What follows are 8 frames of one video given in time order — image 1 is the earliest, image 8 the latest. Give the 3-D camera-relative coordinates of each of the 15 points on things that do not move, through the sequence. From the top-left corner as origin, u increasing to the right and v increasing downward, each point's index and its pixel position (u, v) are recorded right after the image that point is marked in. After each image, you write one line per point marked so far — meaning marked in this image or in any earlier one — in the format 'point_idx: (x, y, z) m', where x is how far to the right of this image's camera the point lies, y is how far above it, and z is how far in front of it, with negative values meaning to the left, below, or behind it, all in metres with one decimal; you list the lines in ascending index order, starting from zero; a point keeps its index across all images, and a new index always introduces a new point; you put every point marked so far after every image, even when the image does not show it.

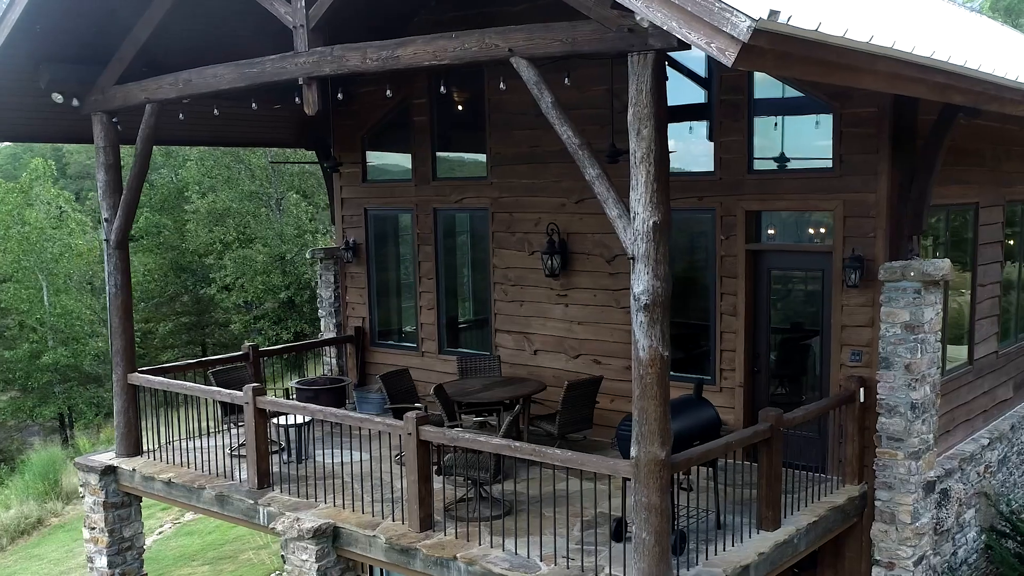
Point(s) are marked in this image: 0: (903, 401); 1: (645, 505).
0: (+2.9, -0.8, +6.3) m
1: (+0.8, -1.2, +4.7) m
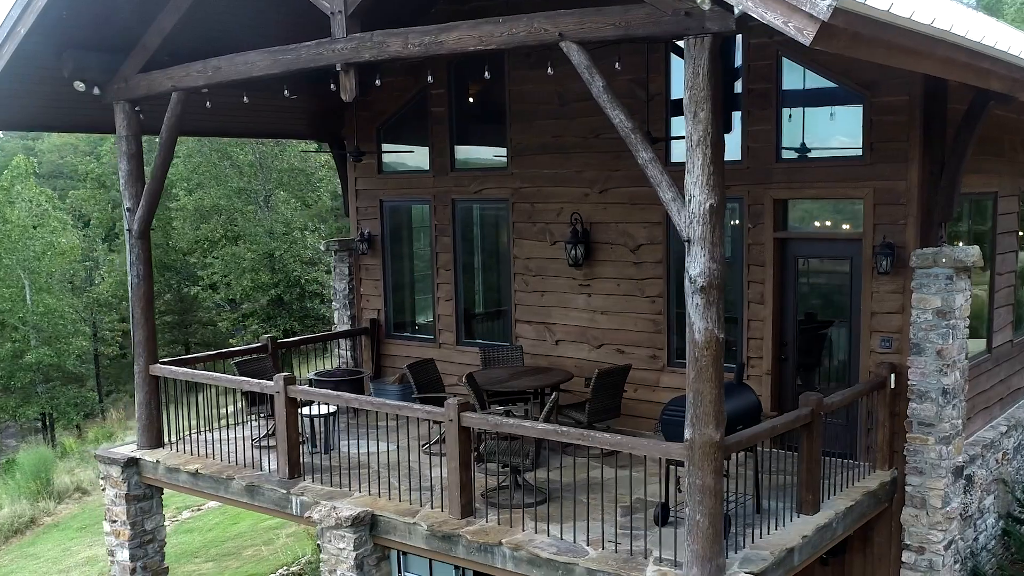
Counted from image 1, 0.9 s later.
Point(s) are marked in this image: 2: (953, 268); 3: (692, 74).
0: (+3.2, -0.7, +6.4) m
1: (+1.1, -1.1, +4.8) m
2: (+3.2, +0.2, +6.2) m
3: (+1.0, +1.1, +4.5) m
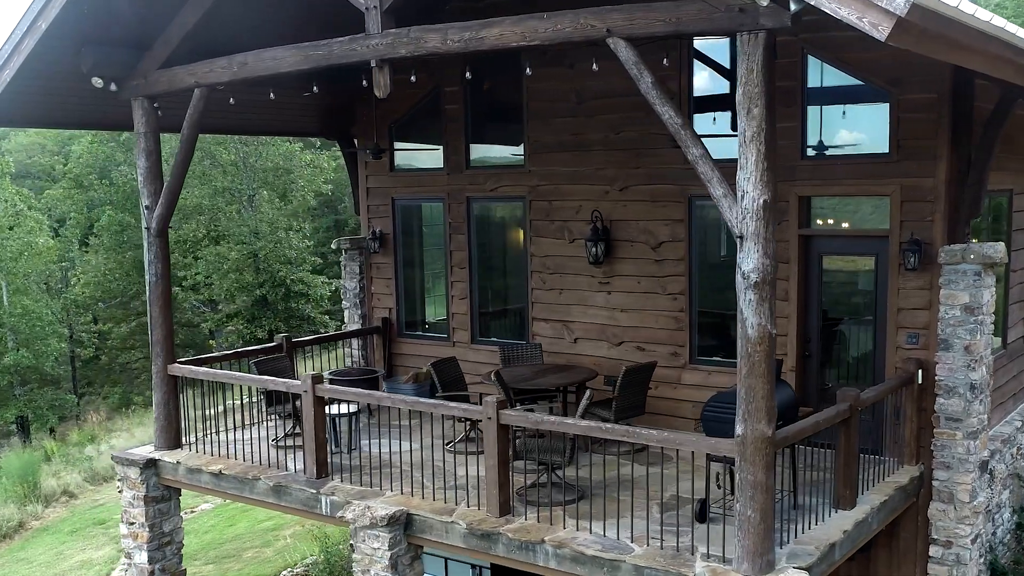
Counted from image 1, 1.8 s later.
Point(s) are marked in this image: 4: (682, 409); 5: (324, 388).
0: (+3.4, -0.7, +6.5) m
1: (+1.3, -1.1, +4.8) m
2: (+3.5, +0.2, +6.3) m
3: (+1.2, +1.2, +4.5) m
4: (+1.6, -1.1, +8.1) m
5: (-1.5, -0.8, +6.7) m
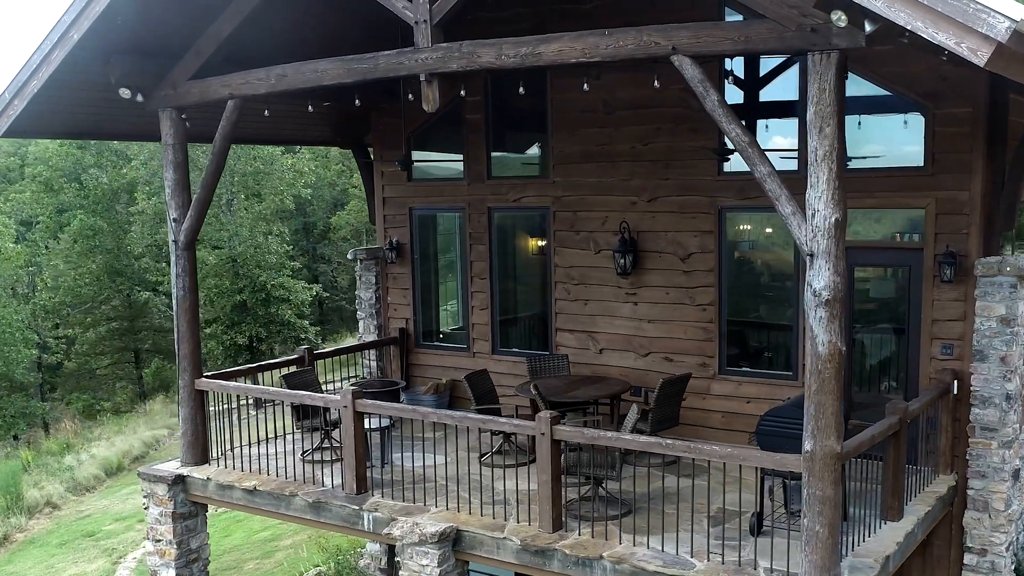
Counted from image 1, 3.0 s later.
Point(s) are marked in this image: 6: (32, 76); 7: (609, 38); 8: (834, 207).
0: (+3.7, -0.8, +6.6) m
1: (+1.7, -1.2, +4.8) m
2: (+3.8, +0.1, +6.4) m
3: (+1.6, +1.1, +4.5) m
4: (+1.9, -1.2, +8.2) m
5: (-1.2, -0.9, +6.7) m
6: (-3.7, +1.6, +6.6) m
7: (+0.6, +1.5, +5.2) m
8: (+1.7, +0.4, +4.6) m
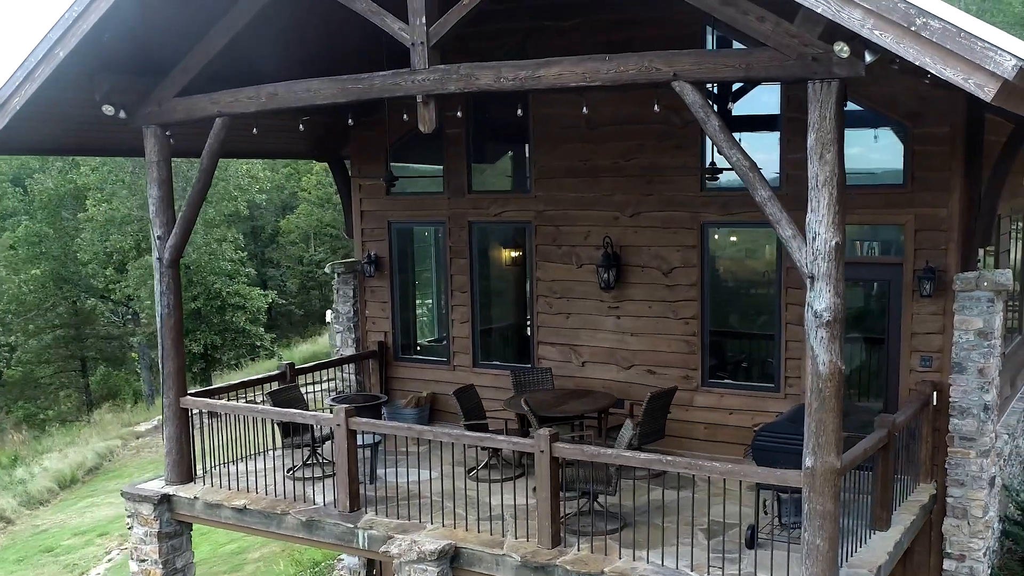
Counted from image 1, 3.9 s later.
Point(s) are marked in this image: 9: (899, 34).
0: (+3.7, -0.9, +6.8) m
1: (+1.8, -1.3, +4.9) m
2: (+3.7, 0.0, +6.6) m
3: (+1.7, +0.9, +4.7) m
4: (+1.8, -1.4, +8.3) m
5: (-1.2, -1.0, +6.6) m
6: (-3.8, +1.5, +6.5) m
7: (+0.6, +1.4, +5.2) m
8: (+1.8, +0.3, +4.7) m
9: (+1.7, +1.1, +3.8) m
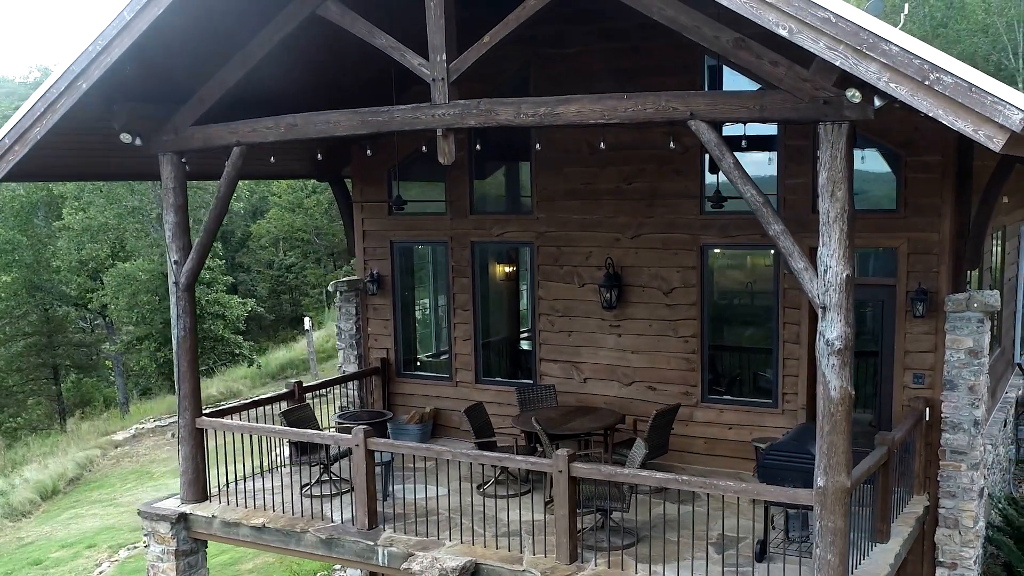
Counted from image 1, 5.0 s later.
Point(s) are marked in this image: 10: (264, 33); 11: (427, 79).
0: (+3.8, -1.1, +7.1) m
1: (+1.9, -1.5, +5.2) m
2: (+3.9, -0.2, +7.0) m
3: (+1.8, +0.8, +4.9) m
4: (+1.8, -1.6, +8.6) m
5: (-1.1, -1.2, +6.8) m
6: (-3.7, +1.3, +6.6) m
7: (+0.7, +1.2, +5.5) m
8: (+1.9, +0.1, +5.0) m
9: (+1.9, +1.0, +4.1) m
10: (-1.9, +1.9, +6.5) m
11: (-0.6, +1.5, +6.0) m
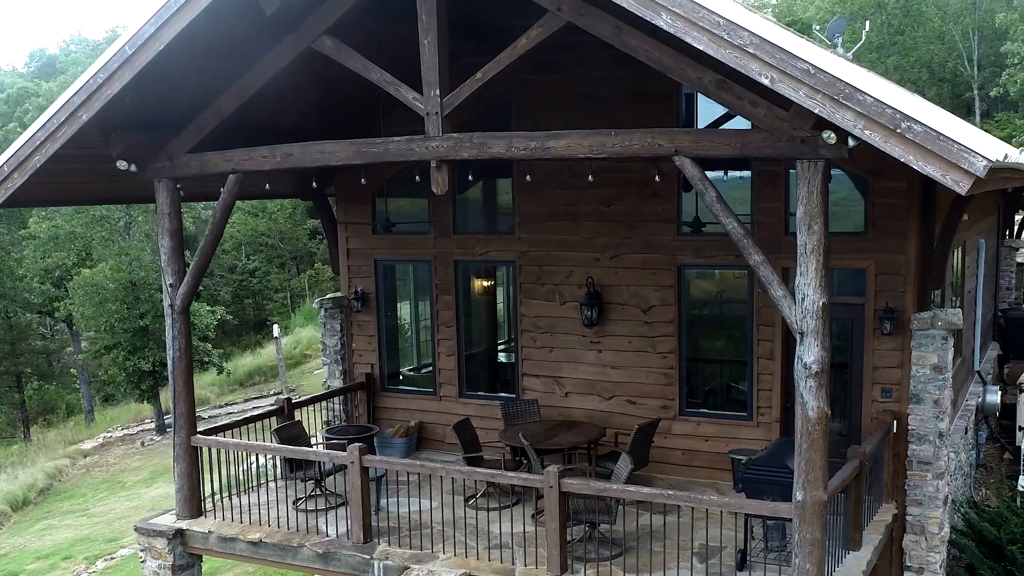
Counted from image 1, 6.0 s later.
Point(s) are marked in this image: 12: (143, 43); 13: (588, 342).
0: (+3.7, -1.3, +7.5) m
1: (+1.9, -1.6, +5.5) m
2: (+3.8, -0.4, +7.4) m
3: (+1.8, +0.6, +5.3) m
4: (+1.7, -1.7, +8.9) m
5: (-1.2, -1.4, +7.0) m
6: (-3.7, +1.1, +6.7) m
7: (+0.7, +1.0, +5.8) m
8: (+1.9, 0.0, +5.3) m
9: (+1.9, +0.8, +4.4) m
10: (-2.0, +1.7, +6.7) m
11: (-0.7, +1.3, +6.3) m
12: (-2.7, +1.8, +6.2) m
13: (+0.8, -0.6, +9.3) m
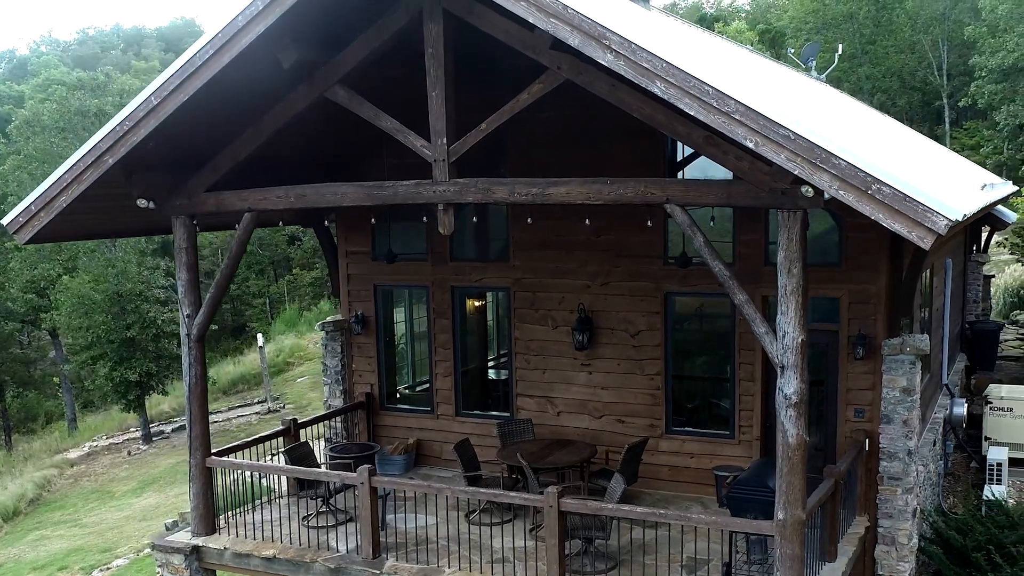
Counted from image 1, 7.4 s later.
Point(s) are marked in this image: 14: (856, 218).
0: (+3.7, -1.5, +8.1) m
1: (+2.0, -1.9, +6.1) m
2: (+3.8, -0.6, +8.0) m
3: (+1.9, +0.3, +5.8) m
4: (+1.6, -2.0, +9.4) m
5: (-1.2, -1.7, +7.5) m
6: (-3.7, +0.8, +7.1) m
7: (+0.7, +0.8, +6.3) m
8: (+2.0, -0.3, +5.9) m
9: (+2.0, +0.5, +5.0) m
10: (-2.0, +1.5, +7.1) m
11: (-0.7, +1.0, +6.8) m
12: (-2.7, +1.5, +6.6) m
13: (+0.8, -0.9, +9.8) m
14: (+3.3, +0.7, +8.1) m
